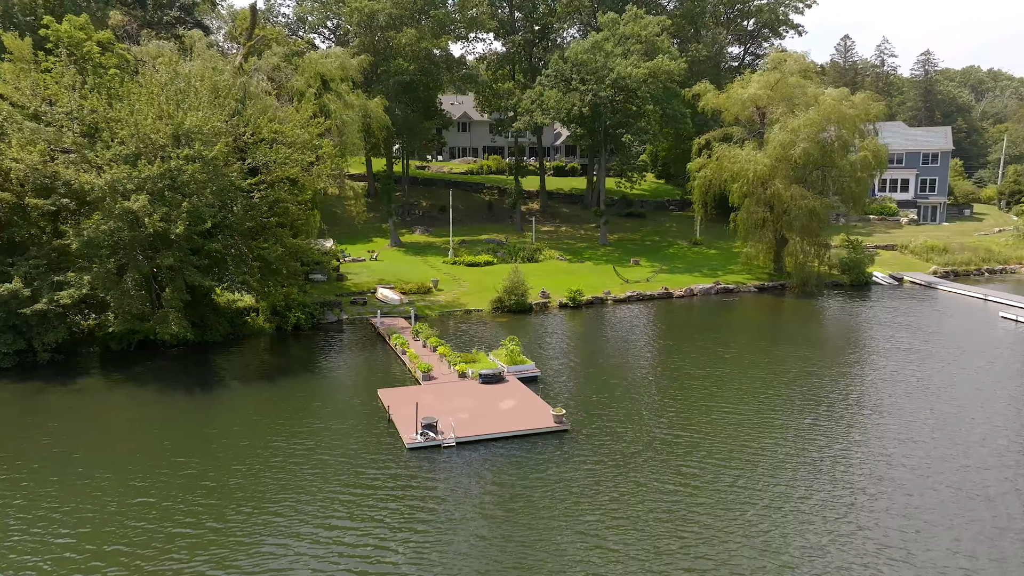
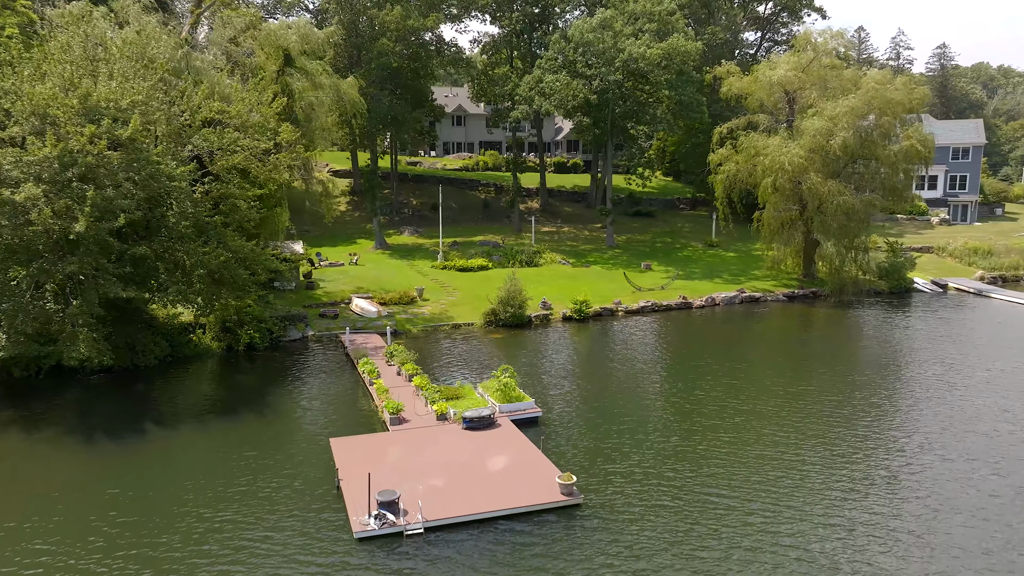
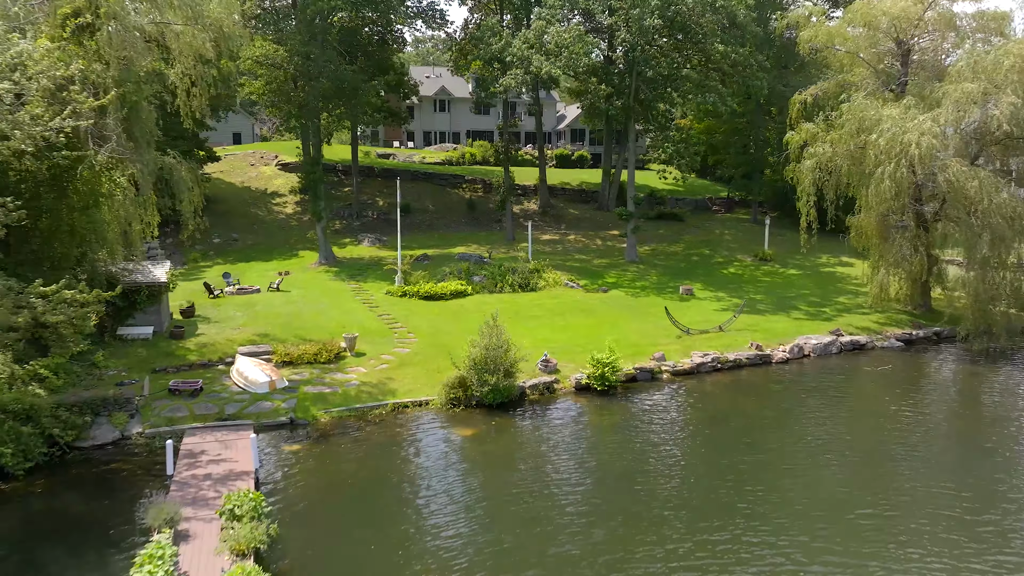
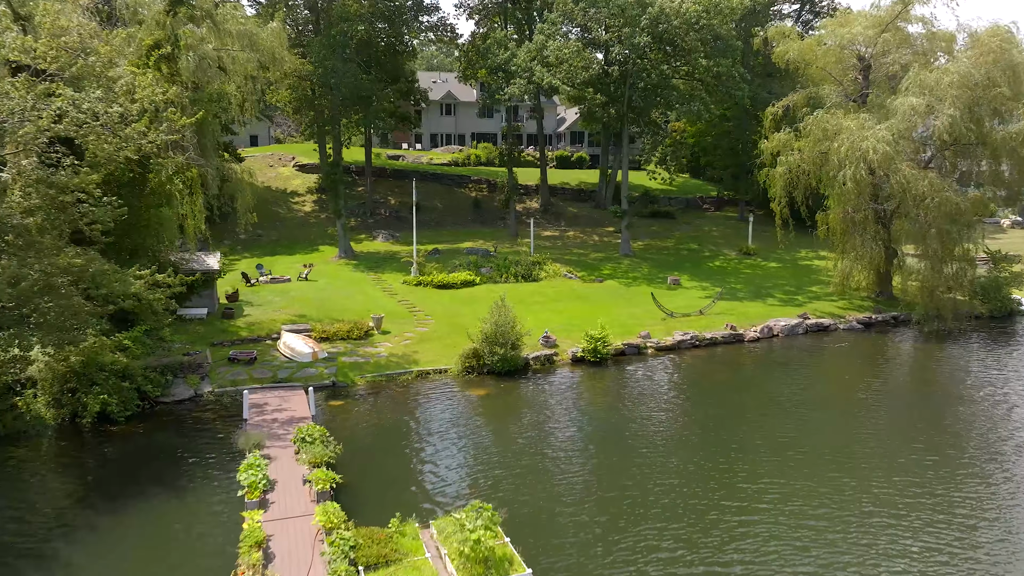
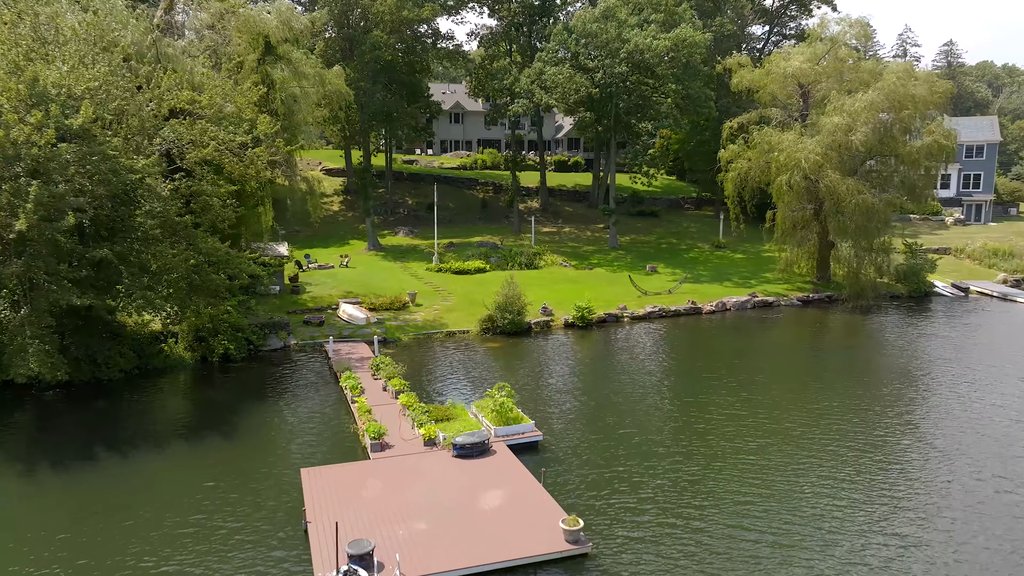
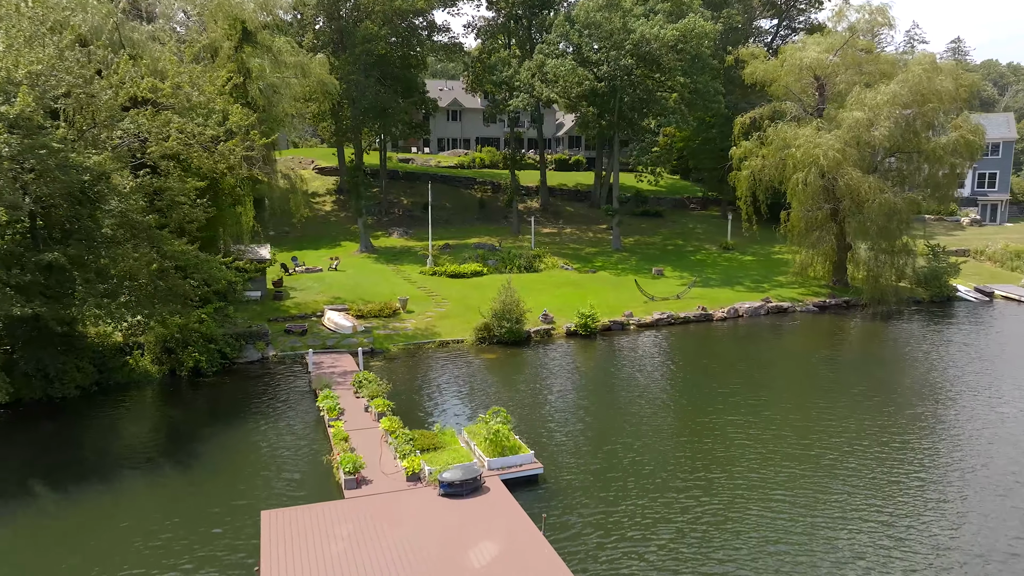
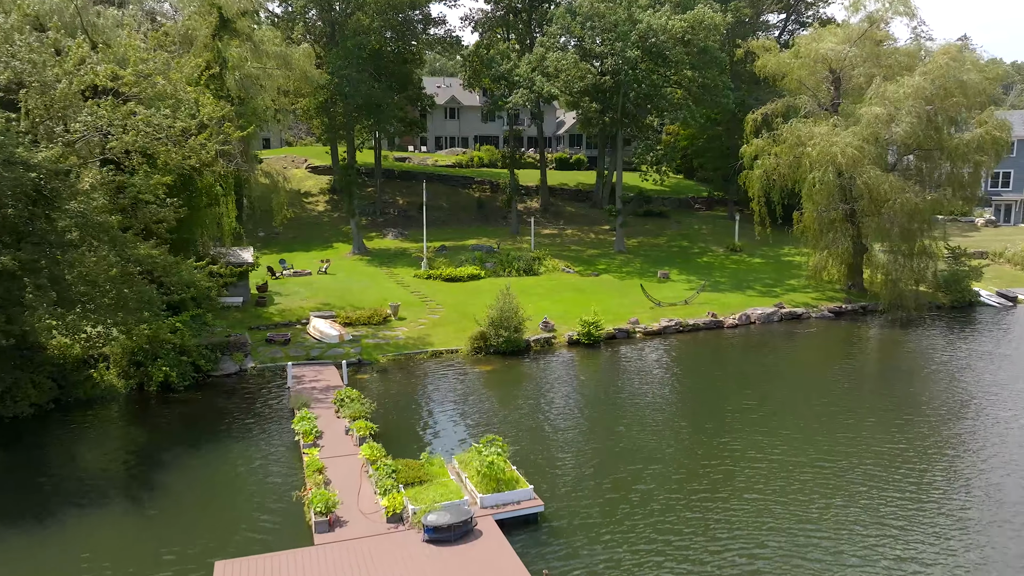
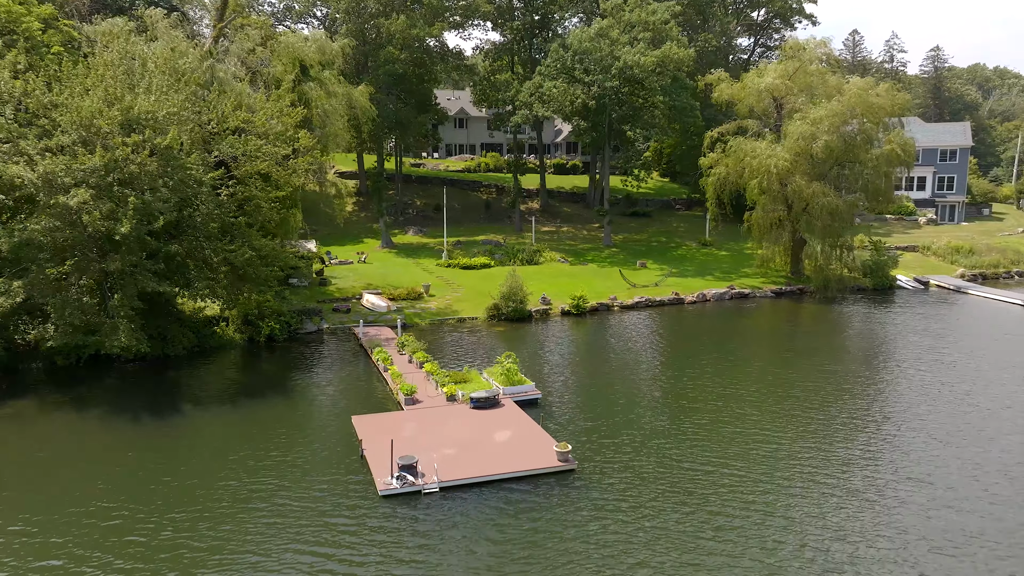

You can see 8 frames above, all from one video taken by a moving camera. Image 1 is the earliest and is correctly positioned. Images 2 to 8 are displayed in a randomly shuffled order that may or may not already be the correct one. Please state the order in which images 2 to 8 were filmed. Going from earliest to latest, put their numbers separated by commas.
8, 2, 5, 6, 7, 4, 3
